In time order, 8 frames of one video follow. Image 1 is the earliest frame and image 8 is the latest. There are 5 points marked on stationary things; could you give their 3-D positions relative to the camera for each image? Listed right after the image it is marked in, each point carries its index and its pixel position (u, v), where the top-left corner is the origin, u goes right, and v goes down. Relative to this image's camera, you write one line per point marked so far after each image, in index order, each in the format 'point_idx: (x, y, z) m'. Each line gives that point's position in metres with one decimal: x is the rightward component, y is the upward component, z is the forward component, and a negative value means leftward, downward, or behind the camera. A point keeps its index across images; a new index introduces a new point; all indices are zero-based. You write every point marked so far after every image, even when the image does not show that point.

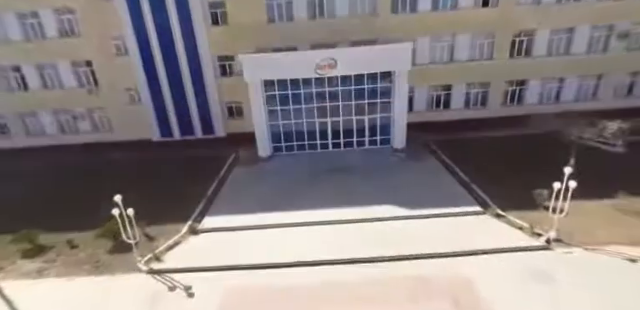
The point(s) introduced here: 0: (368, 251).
0: (+1.2, -2.3, +6.6) m
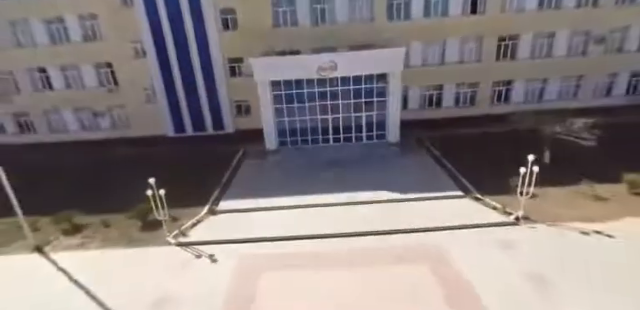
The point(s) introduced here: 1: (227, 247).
0: (+1.3, -2.1, +7.7) m
1: (-2.5, -2.6, +7.3) m
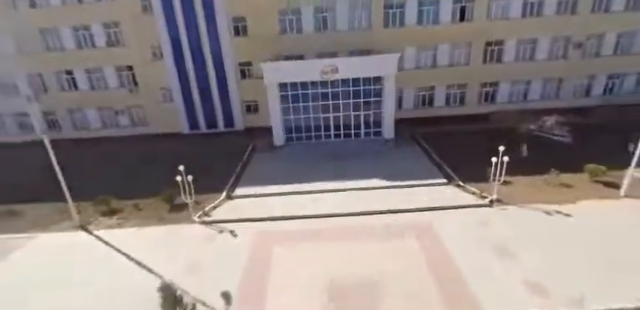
0: (+1.4, -1.8, +9.0) m
1: (-2.4, -2.3, +8.6) m
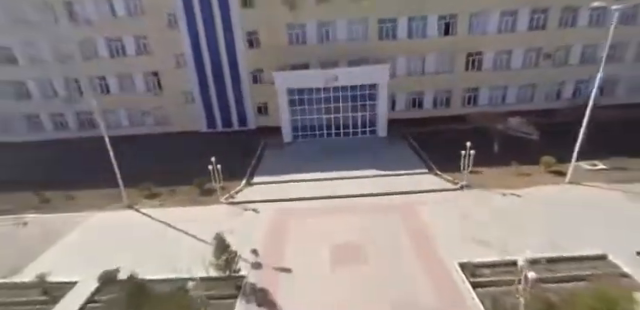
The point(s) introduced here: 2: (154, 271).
0: (+1.5, -1.6, +11.1) m
1: (-2.2, -2.1, +10.7) m
2: (-4.7, -3.4, +8.2) m
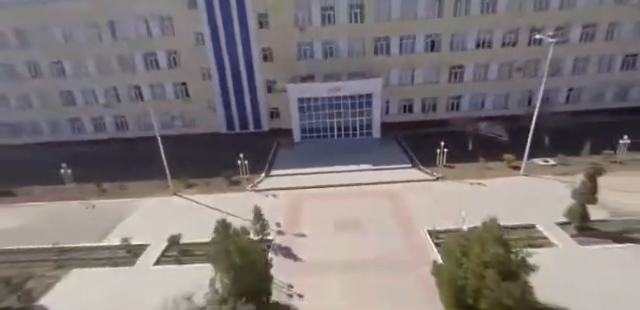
0: (+1.8, -1.5, +13.9) m
1: (-1.9, -1.9, +13.6) m
2: (-4.4, -3.3, +11.1) m
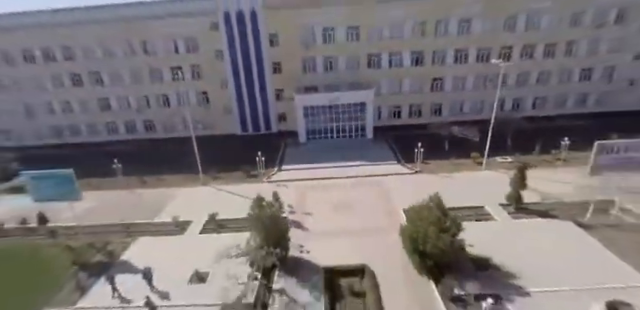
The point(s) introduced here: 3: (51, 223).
0: (+1.9, -1.3, +17.3) m
1: (-1.8, -1.8, +16.9) m
2: (-4.3, -3.2, +14.4) m
3: (-15.1, -3.7, +15.0) m
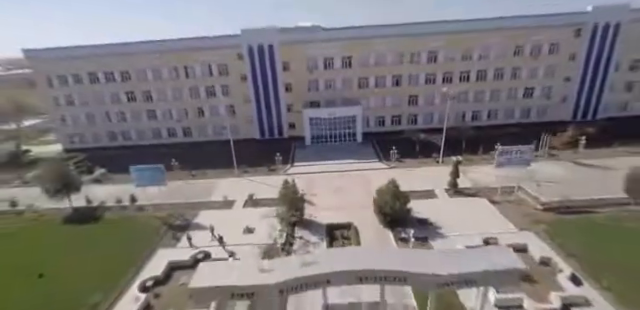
0: (+2.1, -1.4, +23.8) m
1: (-1.6, -1.8, +23.5) m
2: (-4.1, -3.2, +21.0) m
3: (-14.9, -3.8, +21.5) m
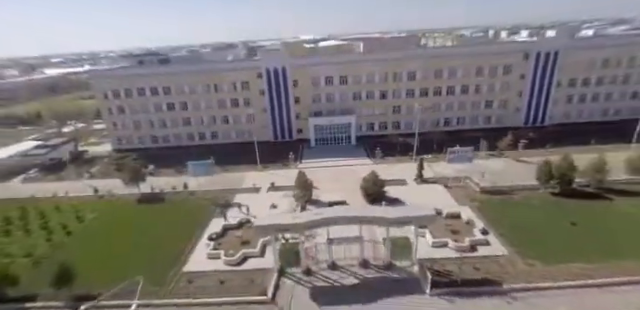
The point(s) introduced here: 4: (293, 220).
0: (+2.4, -1.2, +31.3) m
1: (-1.3, -1.7, +30.9) m
2: (-3.8, -3.1, +28.4) m
3: (-14.6, -3.6, +28.9) m
4: (-1.7, -4.0, +16.5) m
